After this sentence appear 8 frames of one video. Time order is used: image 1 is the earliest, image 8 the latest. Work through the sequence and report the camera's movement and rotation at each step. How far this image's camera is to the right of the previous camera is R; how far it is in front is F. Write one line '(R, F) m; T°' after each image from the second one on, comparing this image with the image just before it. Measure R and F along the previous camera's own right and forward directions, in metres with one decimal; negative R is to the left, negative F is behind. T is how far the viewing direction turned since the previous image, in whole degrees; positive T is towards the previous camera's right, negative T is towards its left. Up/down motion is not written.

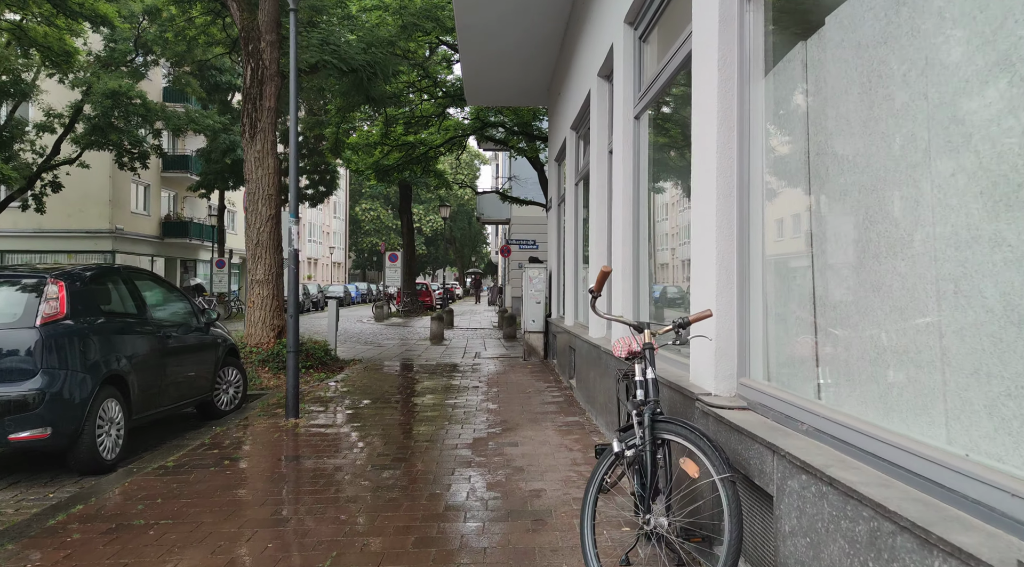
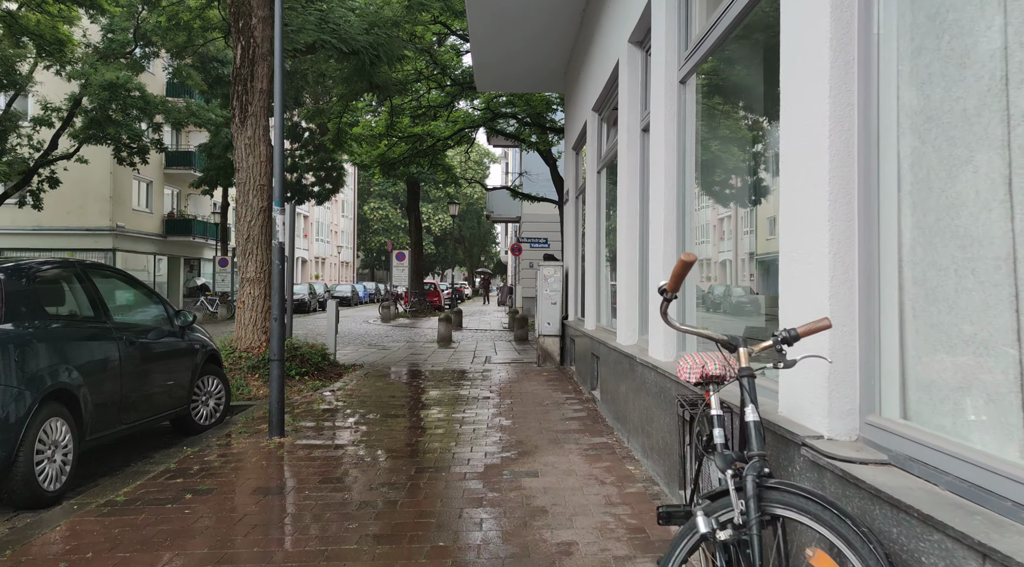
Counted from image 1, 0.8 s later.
(-0.1, +0.9) m; -1°
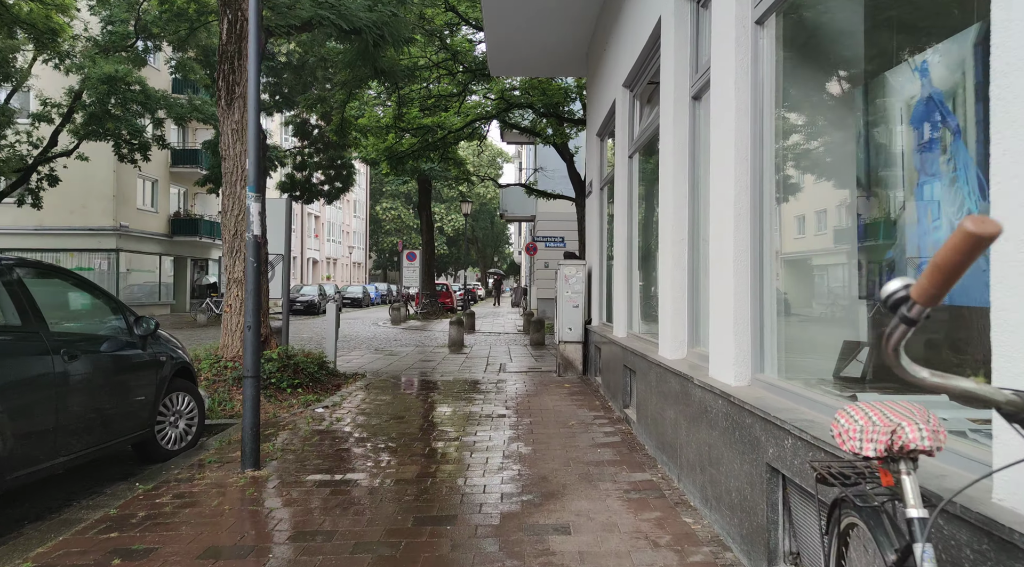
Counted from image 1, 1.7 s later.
(-0.1, +1.1) m; -1°
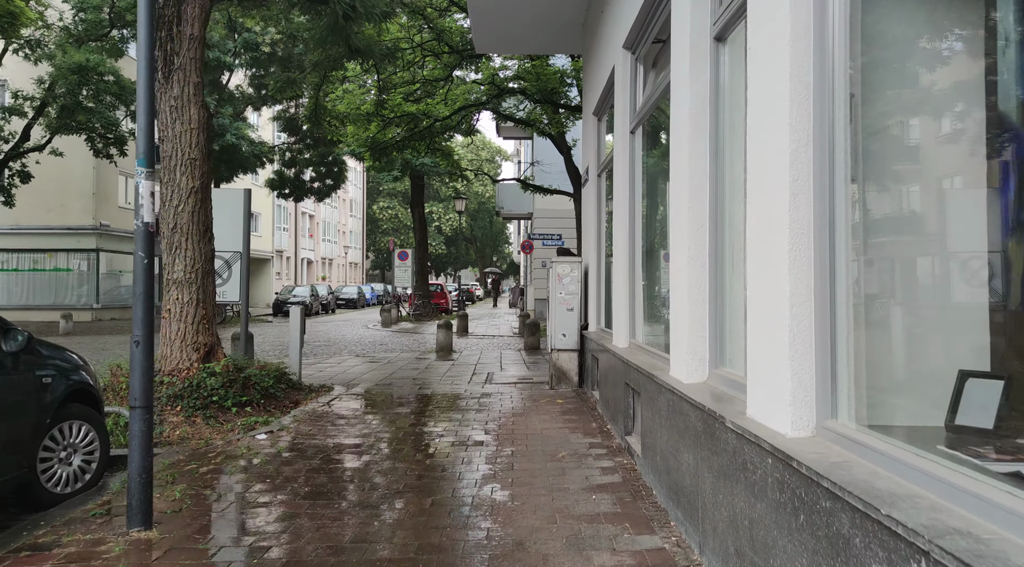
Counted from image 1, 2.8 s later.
(+0.2, +1.2) m; 0°
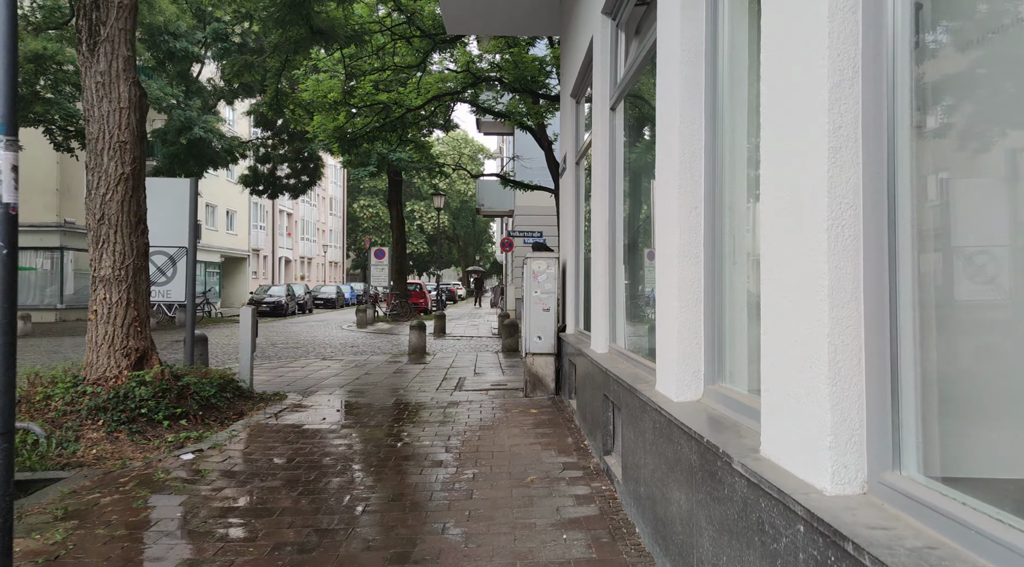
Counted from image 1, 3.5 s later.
(+0.2, +0.7) m; +1°
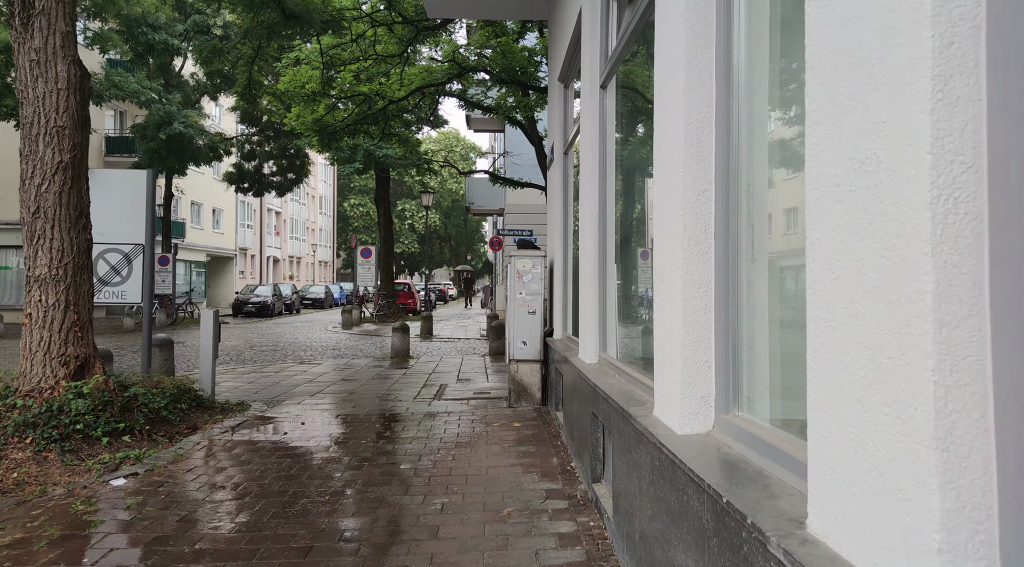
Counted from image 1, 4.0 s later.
(+0.1, +0.6) m; +1°
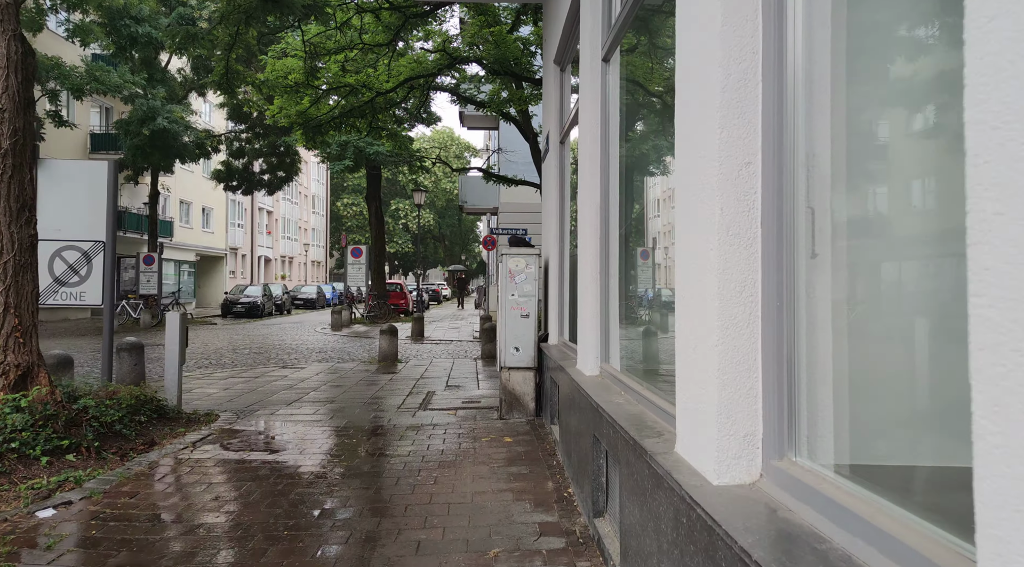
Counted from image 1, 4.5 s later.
(0.0, +0.6) m; 0°
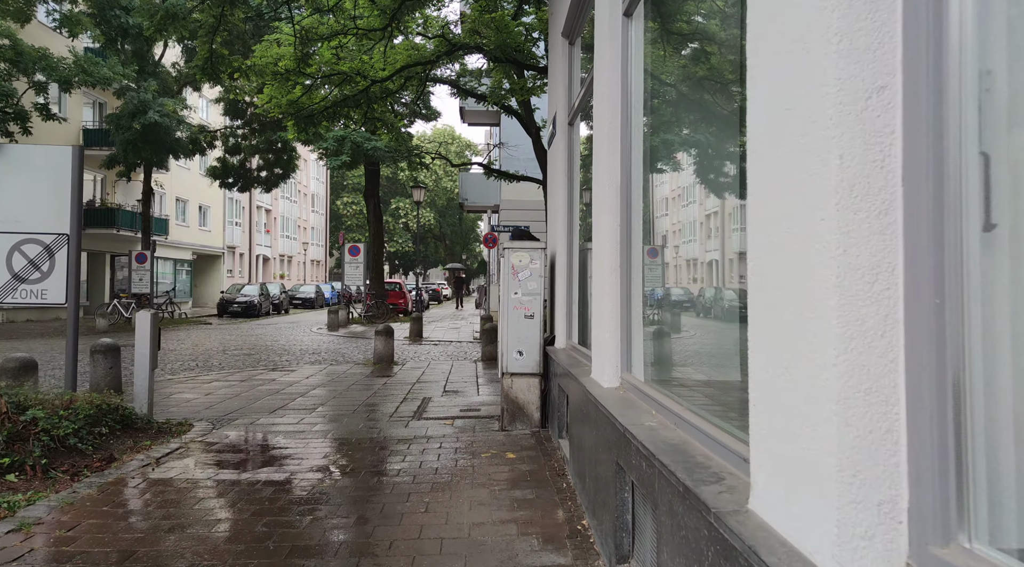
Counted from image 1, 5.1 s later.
(0.0, +0.6) m; 0°
